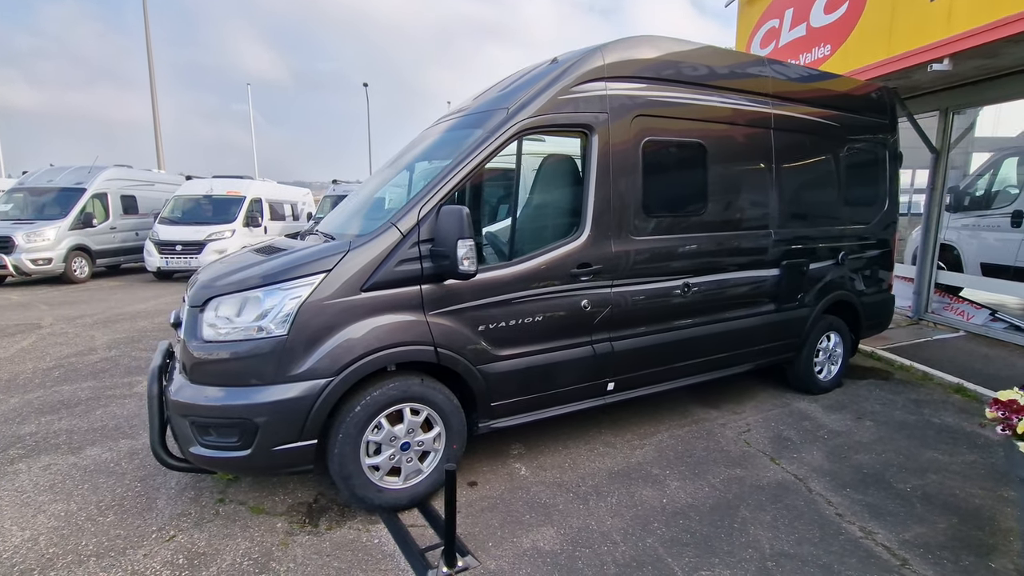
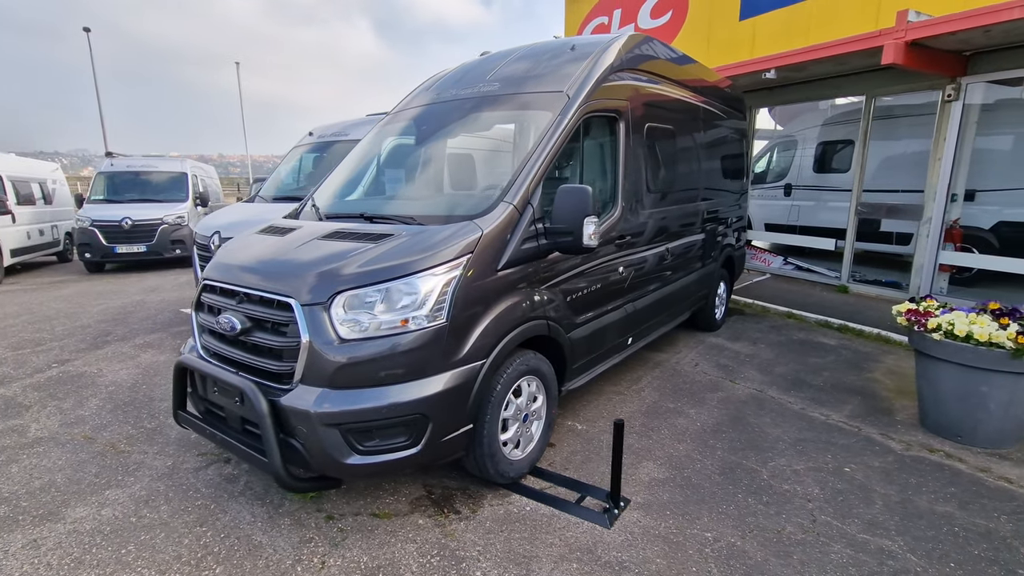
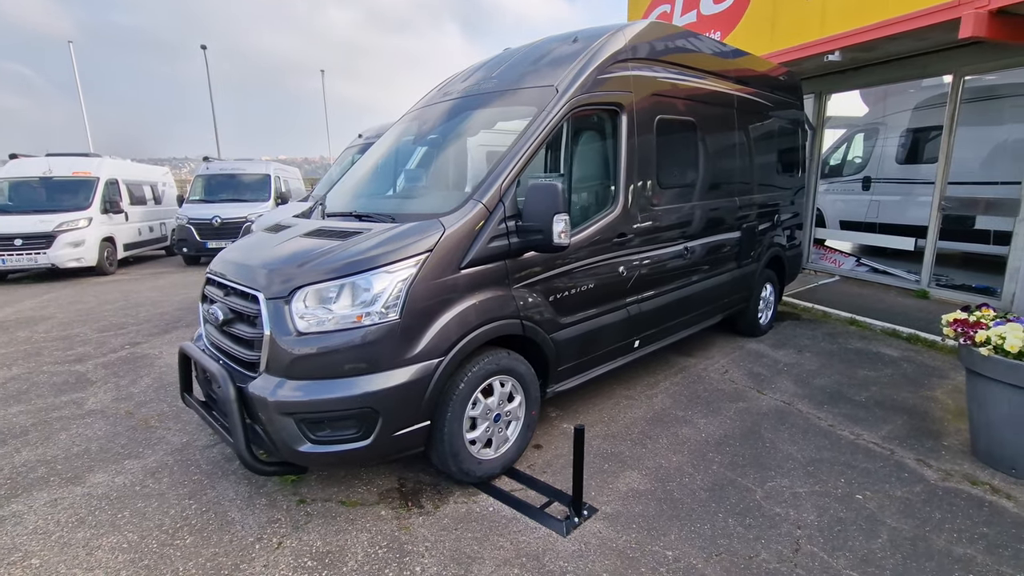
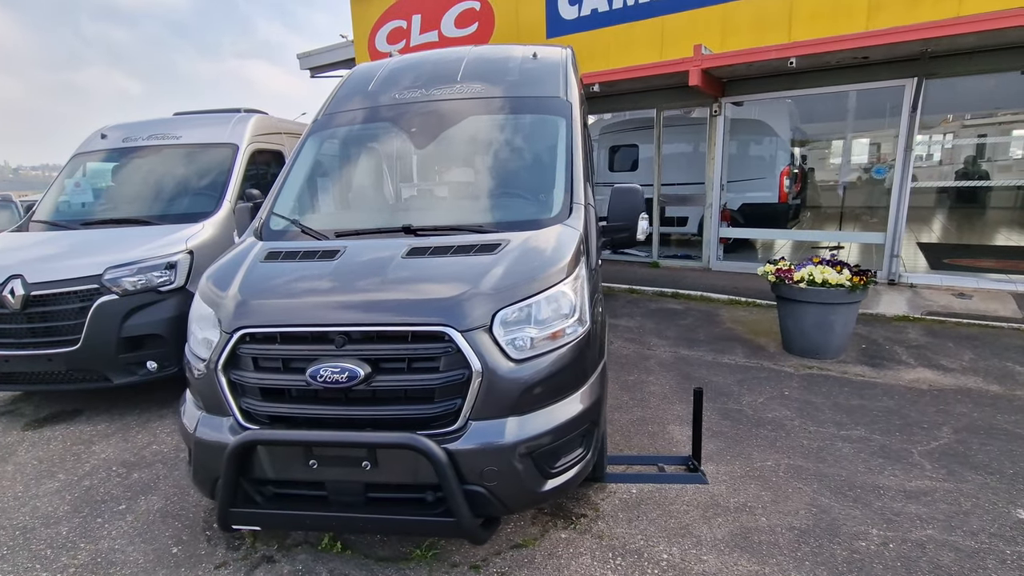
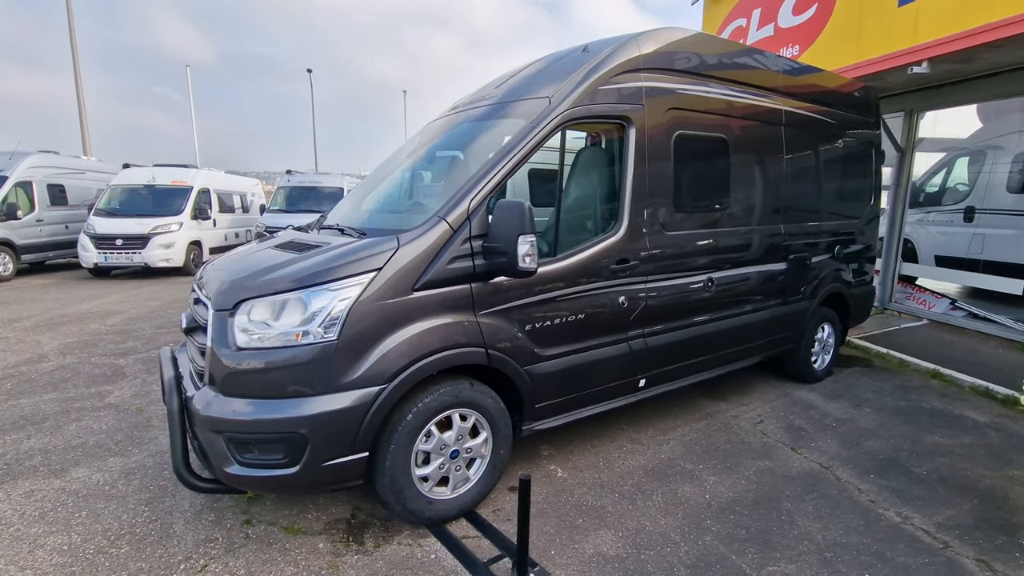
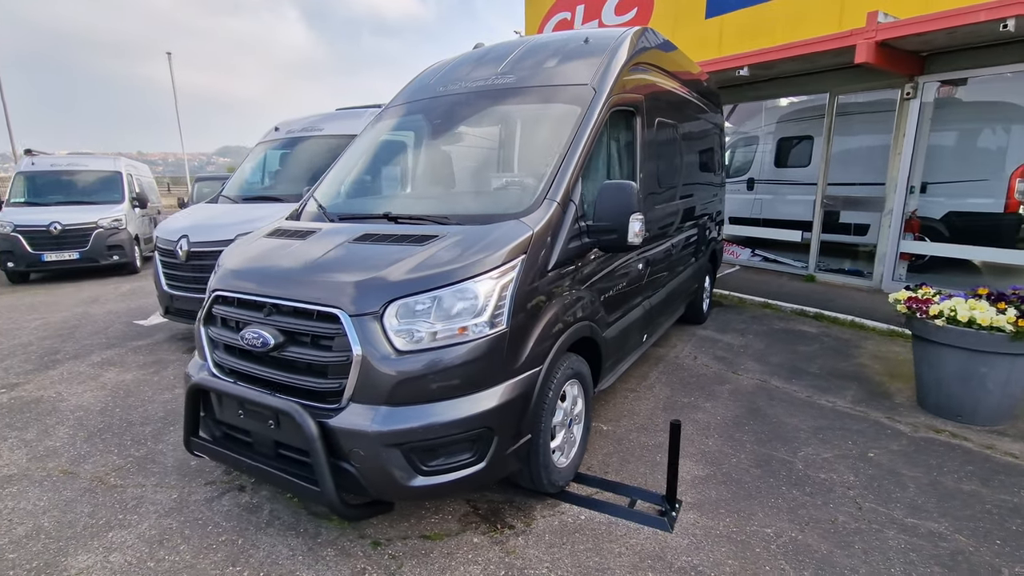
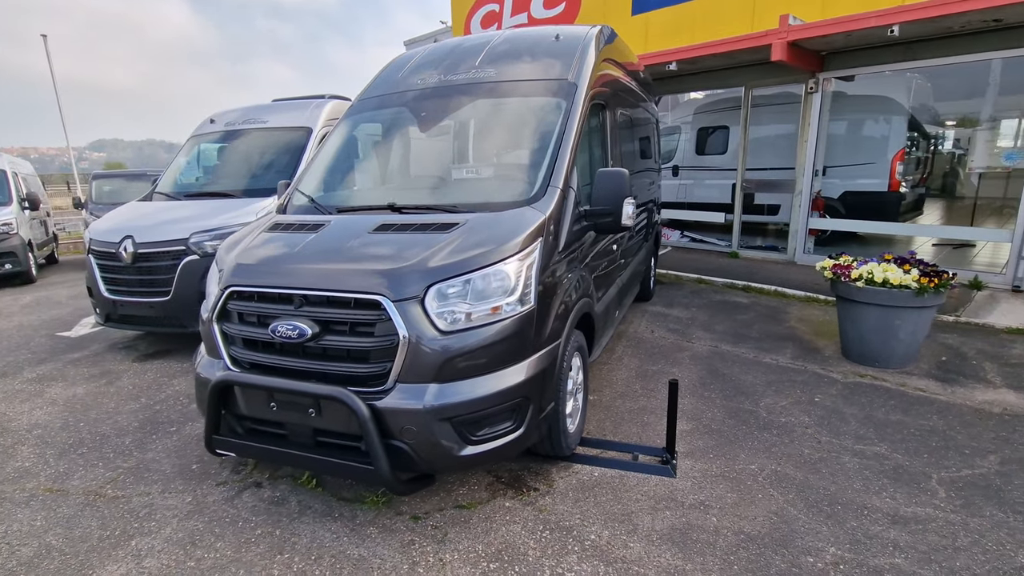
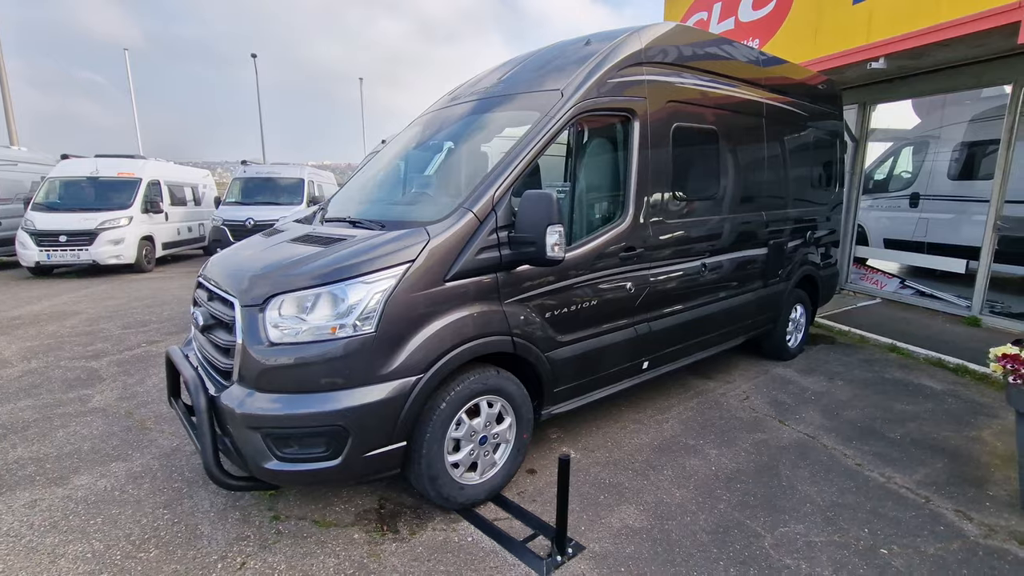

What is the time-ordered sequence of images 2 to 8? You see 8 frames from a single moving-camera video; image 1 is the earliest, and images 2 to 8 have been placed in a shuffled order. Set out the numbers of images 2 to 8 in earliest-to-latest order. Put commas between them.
5, 8, 3, 2, 6, 7, 4
